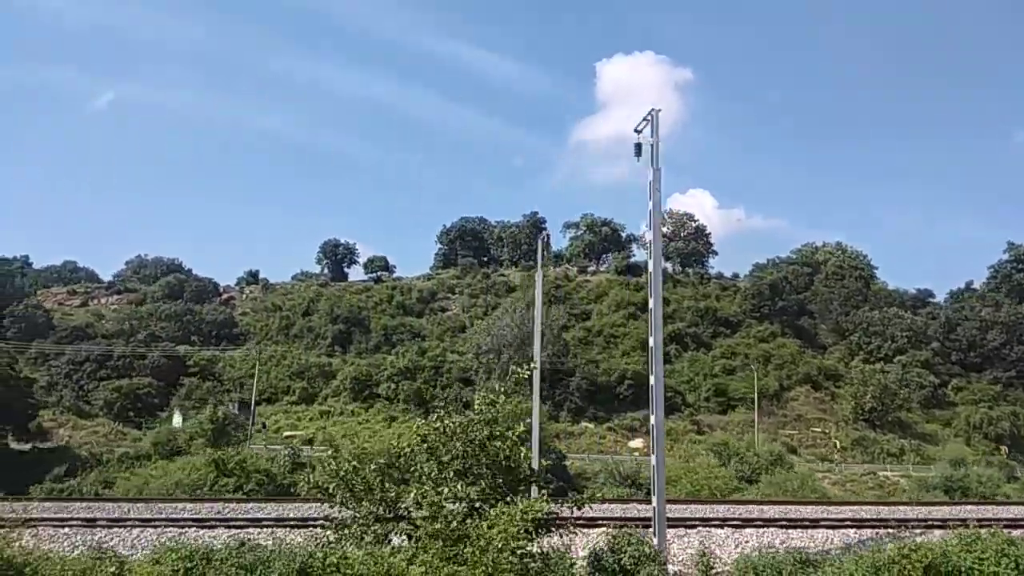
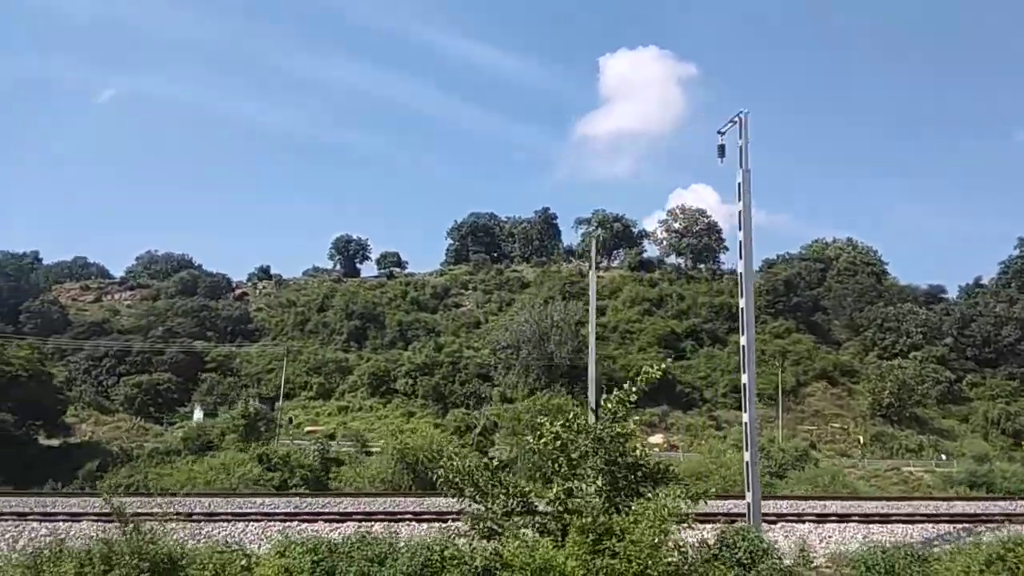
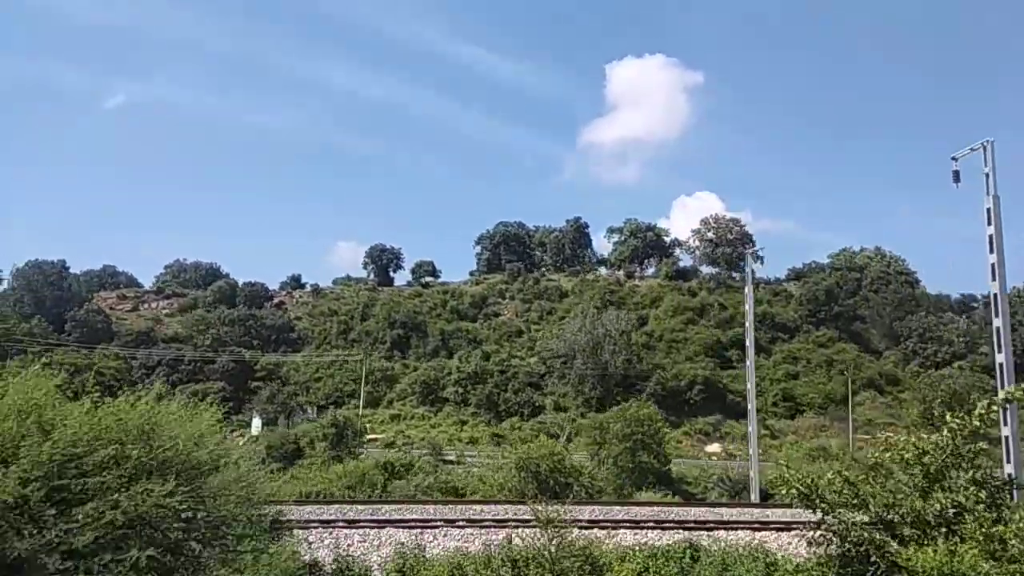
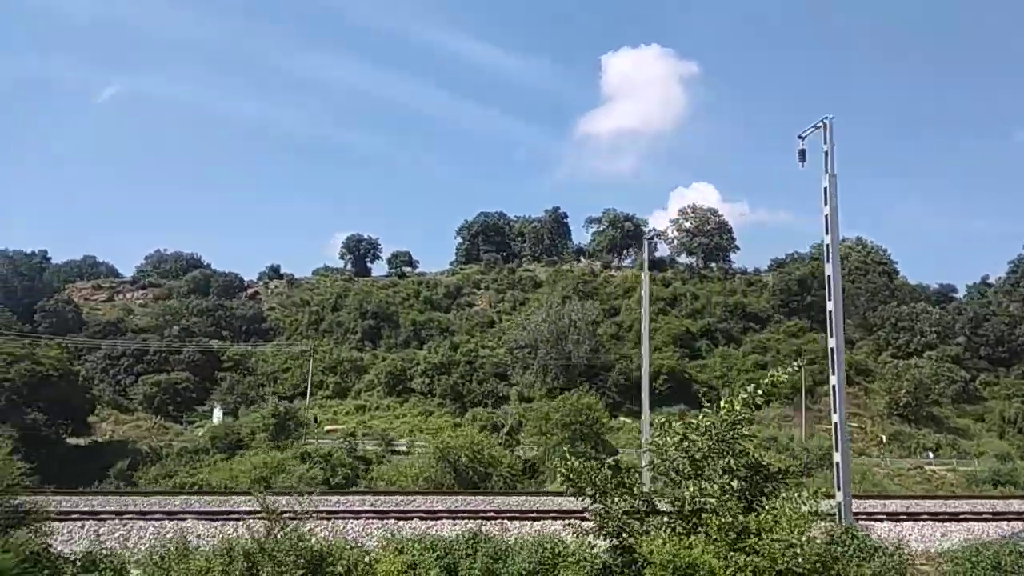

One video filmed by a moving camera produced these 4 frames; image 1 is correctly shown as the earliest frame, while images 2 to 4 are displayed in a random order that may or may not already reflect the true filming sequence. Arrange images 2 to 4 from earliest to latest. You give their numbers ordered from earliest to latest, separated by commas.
2, 4, 3
